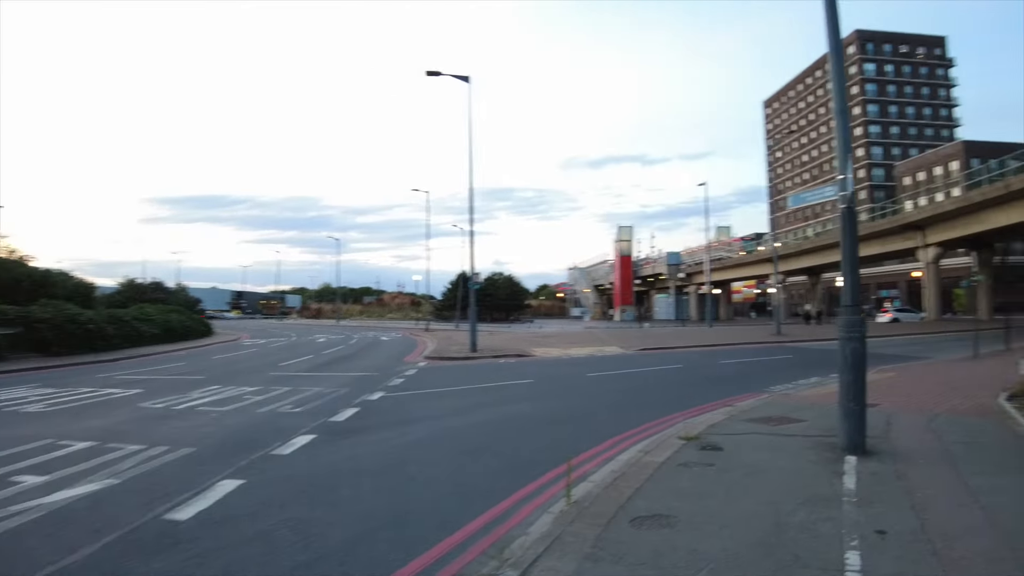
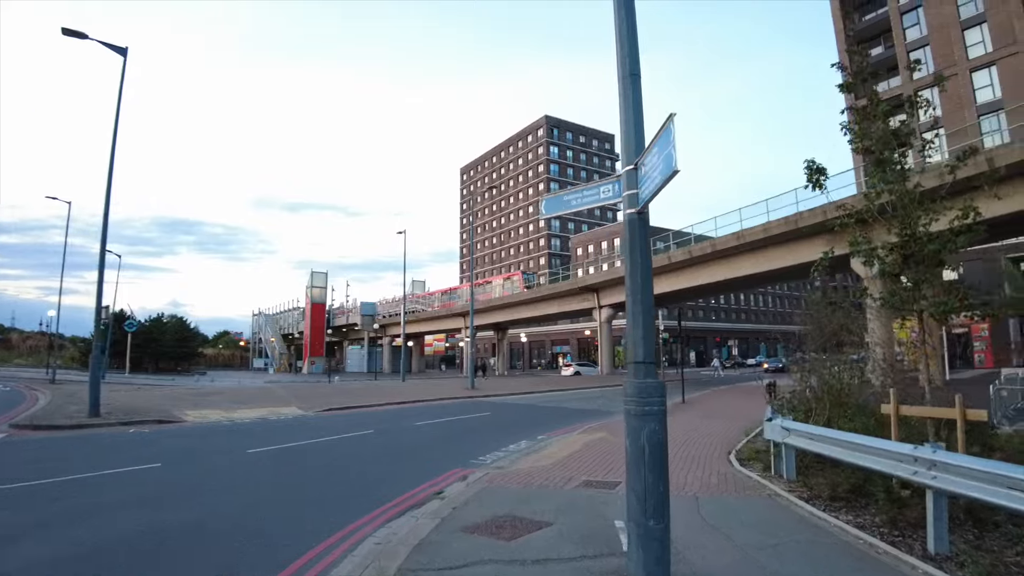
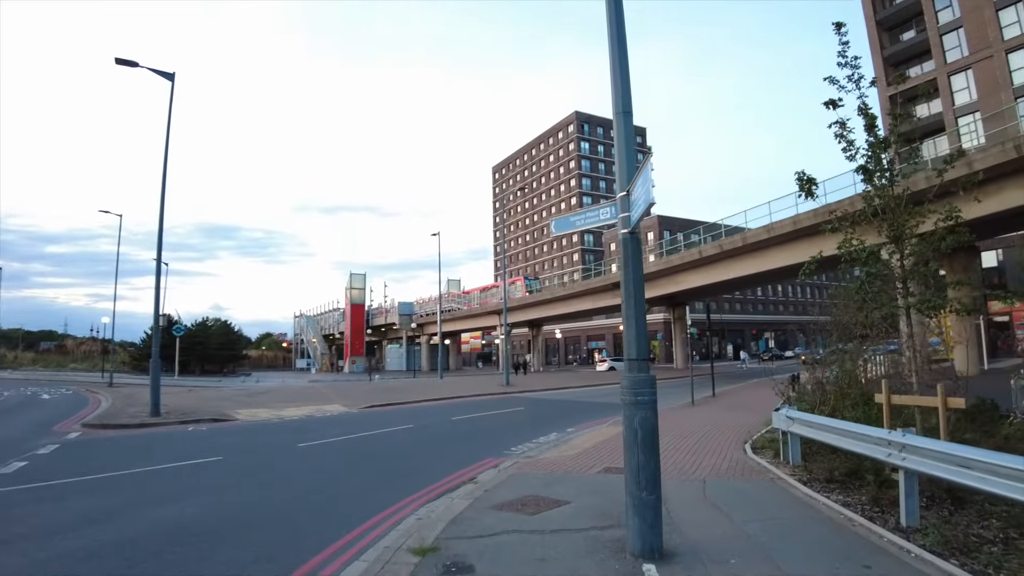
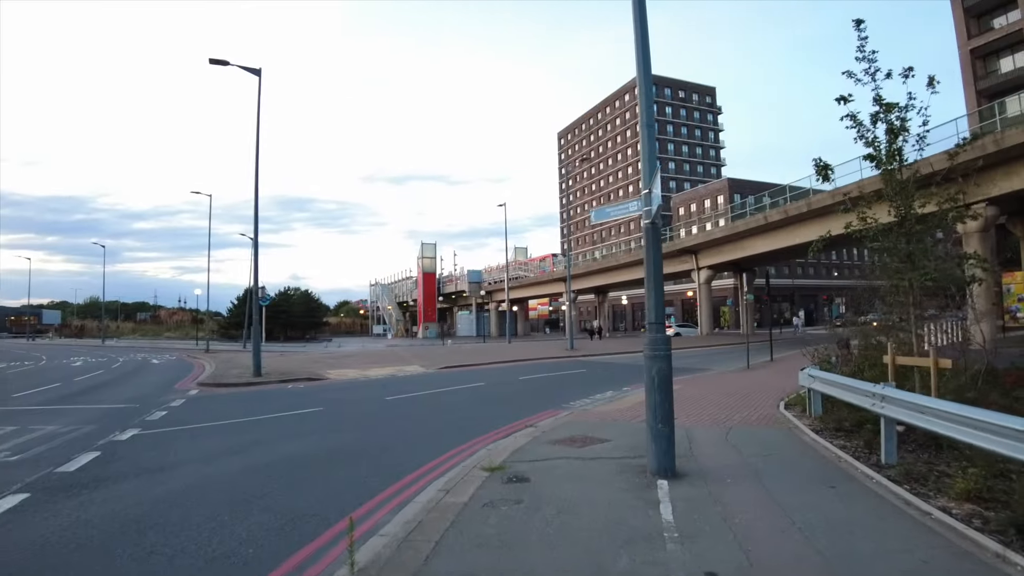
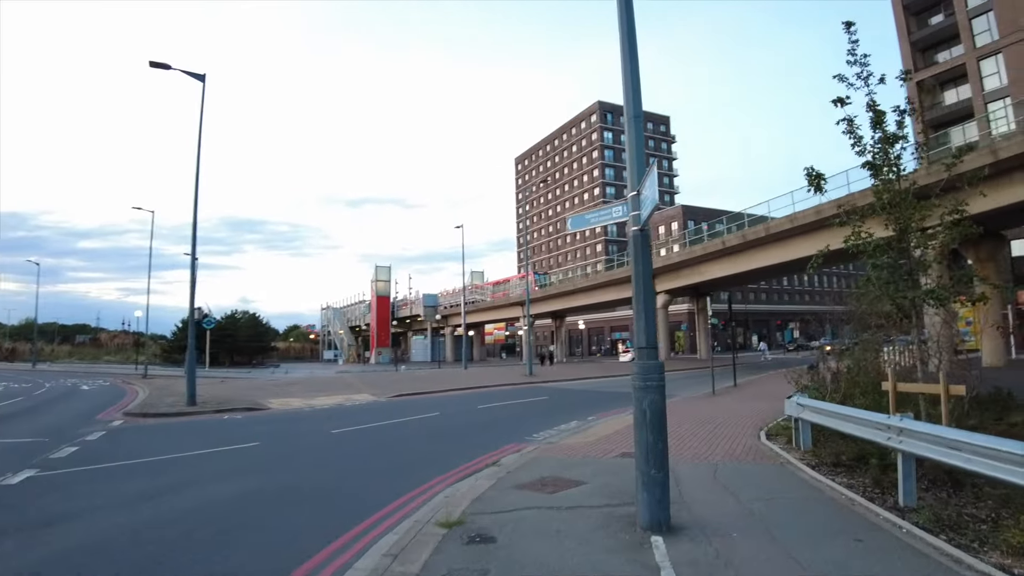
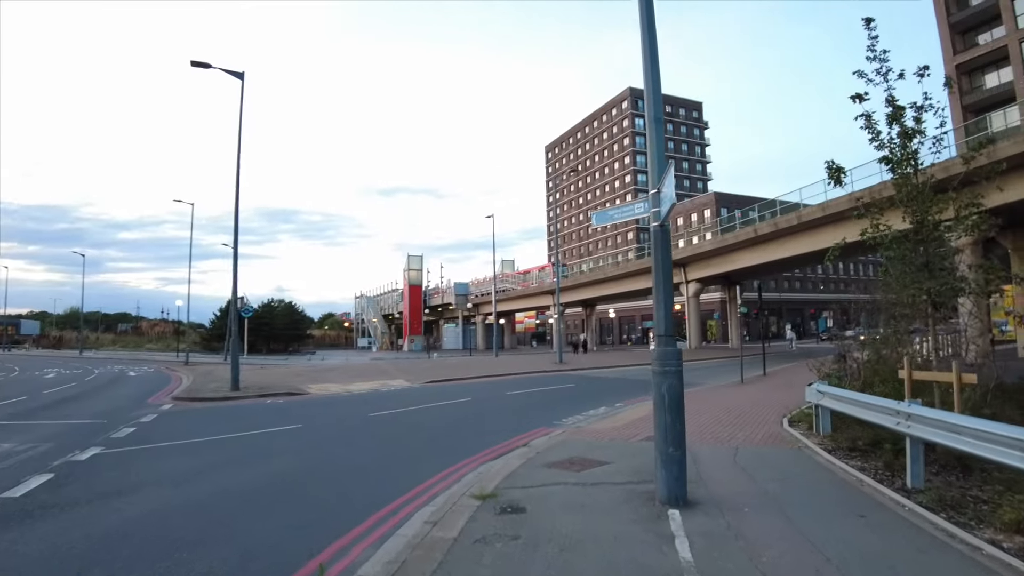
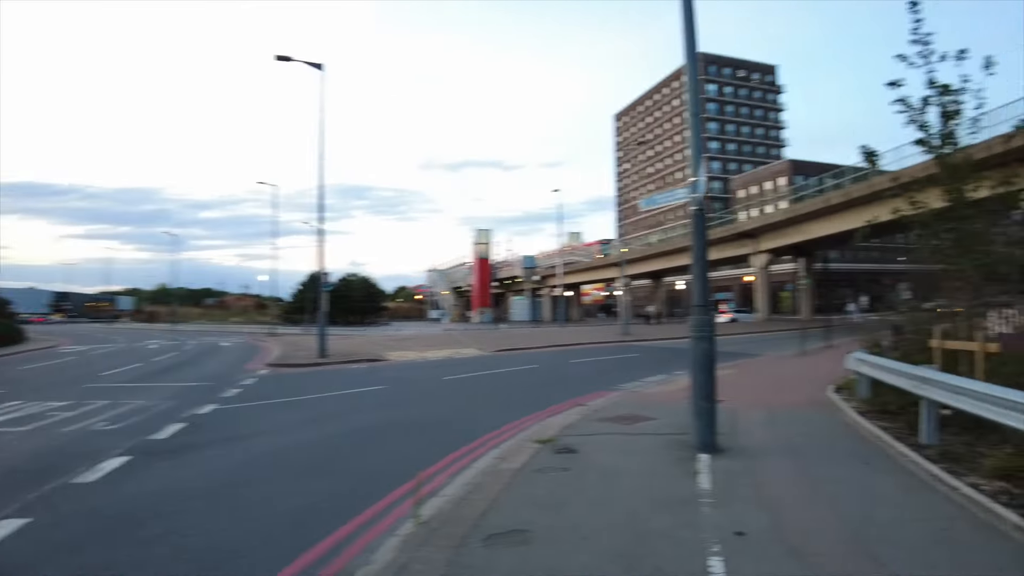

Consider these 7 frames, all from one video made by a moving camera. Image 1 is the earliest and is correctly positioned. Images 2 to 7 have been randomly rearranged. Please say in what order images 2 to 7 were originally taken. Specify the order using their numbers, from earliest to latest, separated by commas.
7, 4, 6, 5, 3, 2
